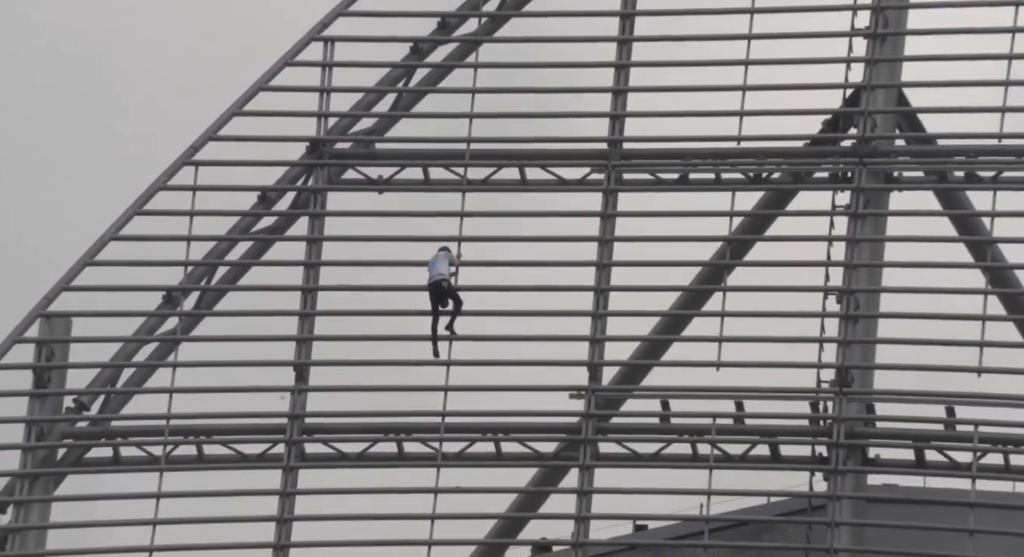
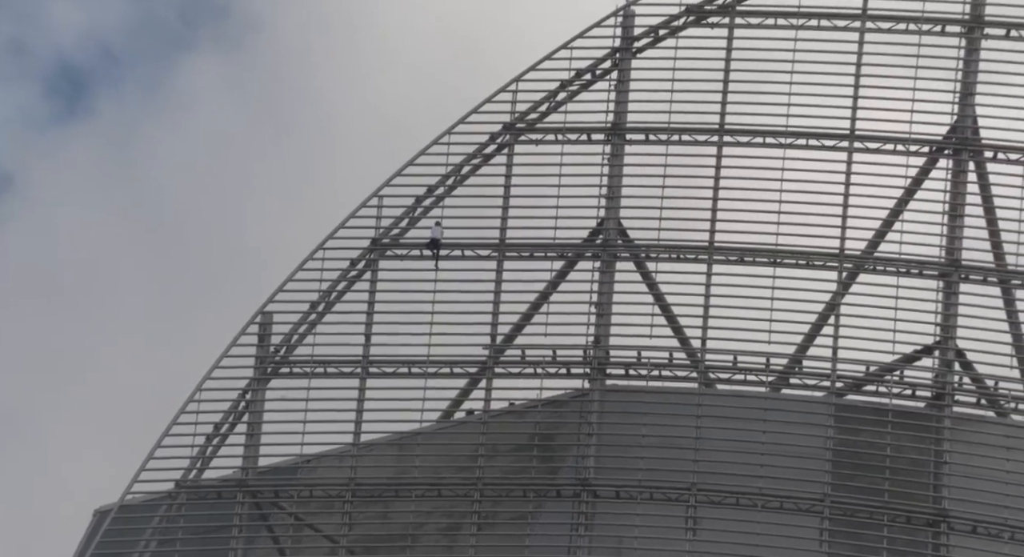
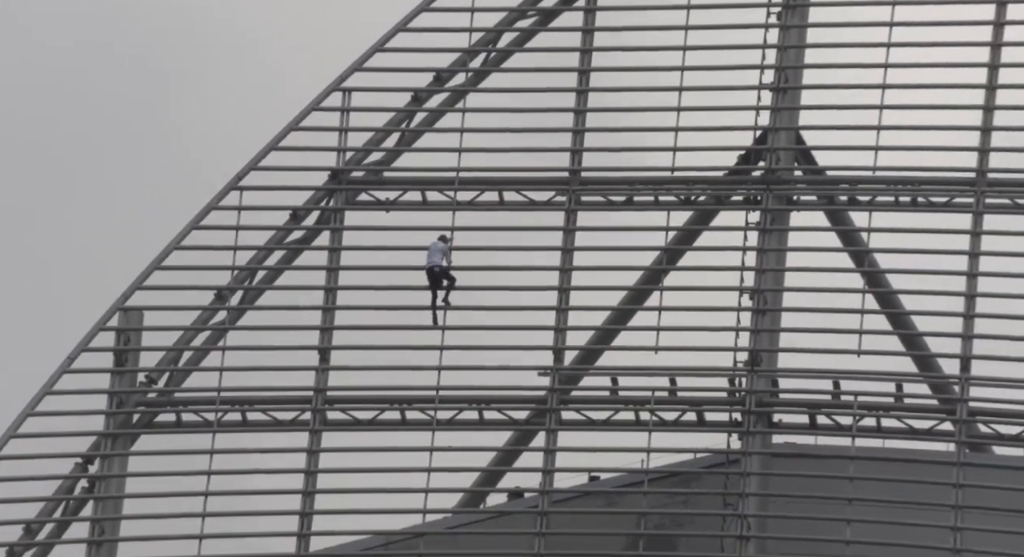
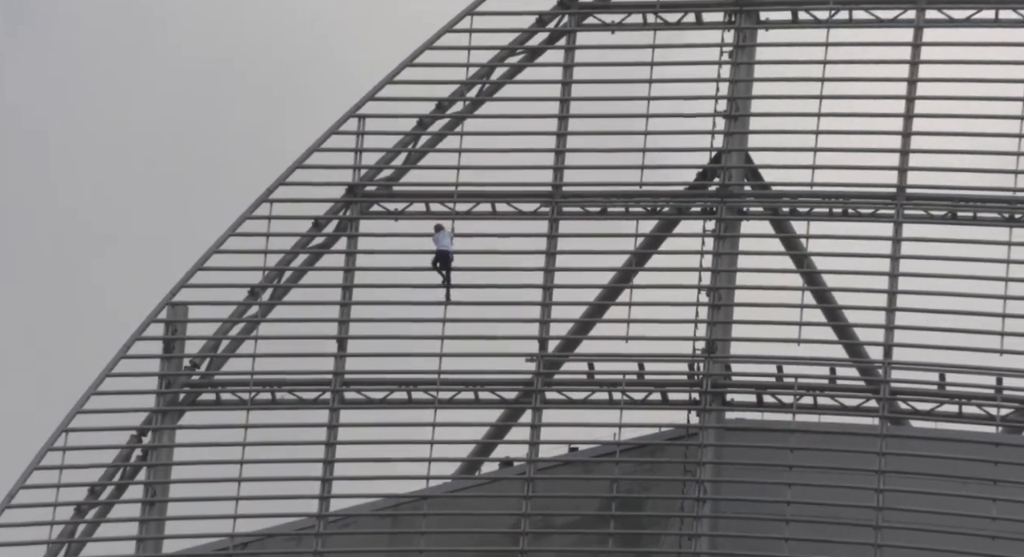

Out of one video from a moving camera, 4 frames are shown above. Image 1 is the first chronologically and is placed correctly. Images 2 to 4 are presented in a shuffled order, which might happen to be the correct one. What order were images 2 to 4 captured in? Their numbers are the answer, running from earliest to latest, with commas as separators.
3, 4, 2
